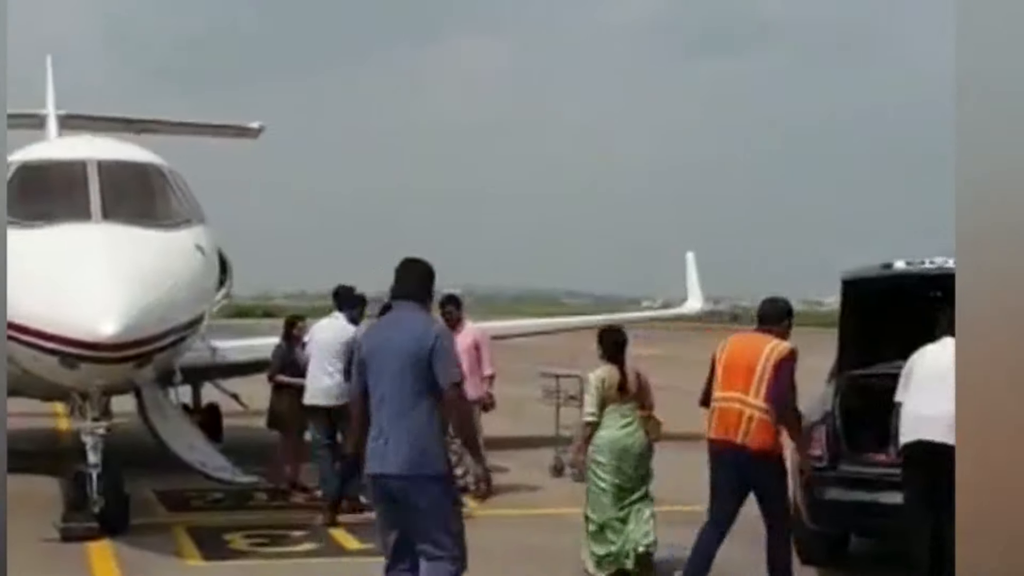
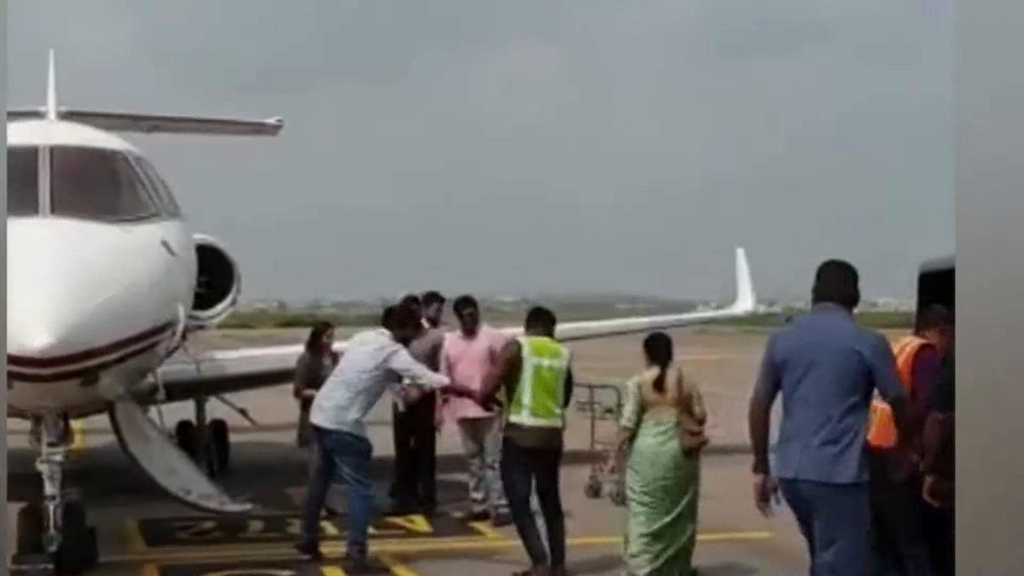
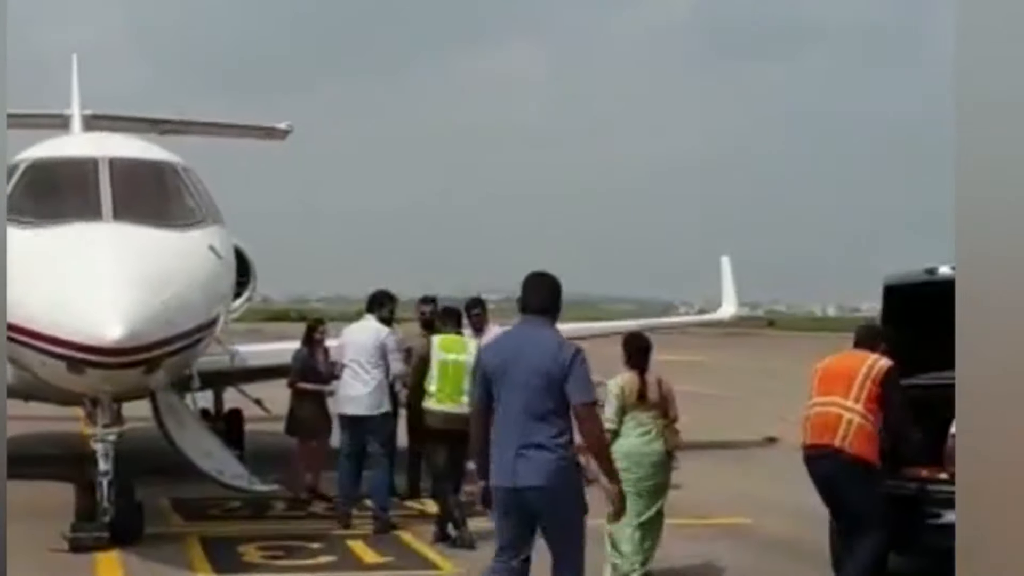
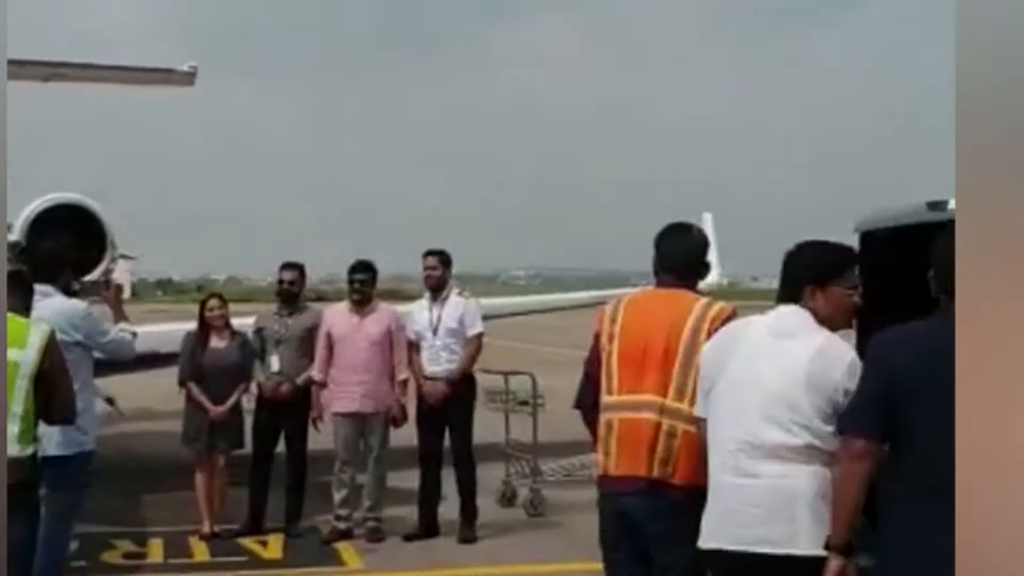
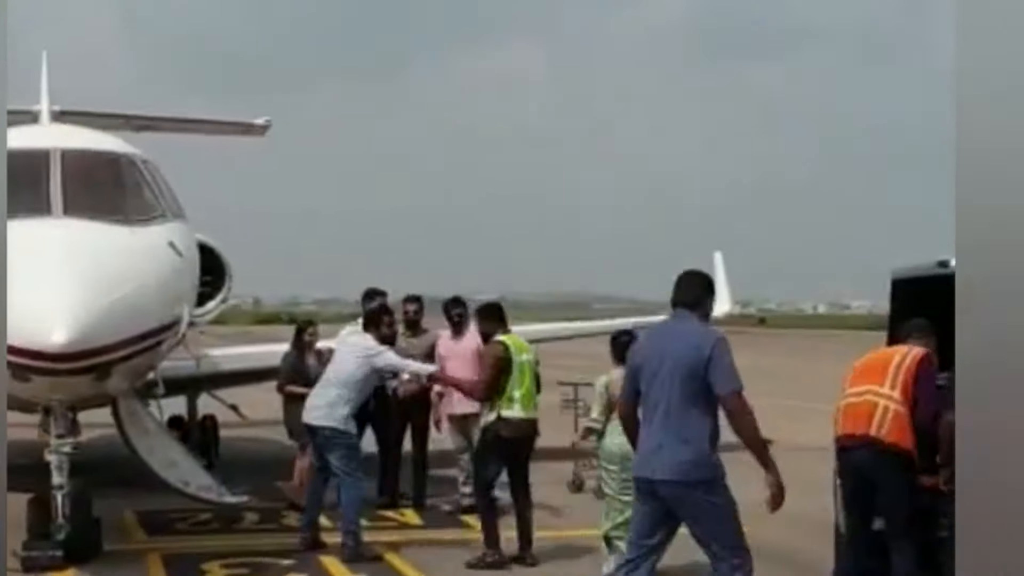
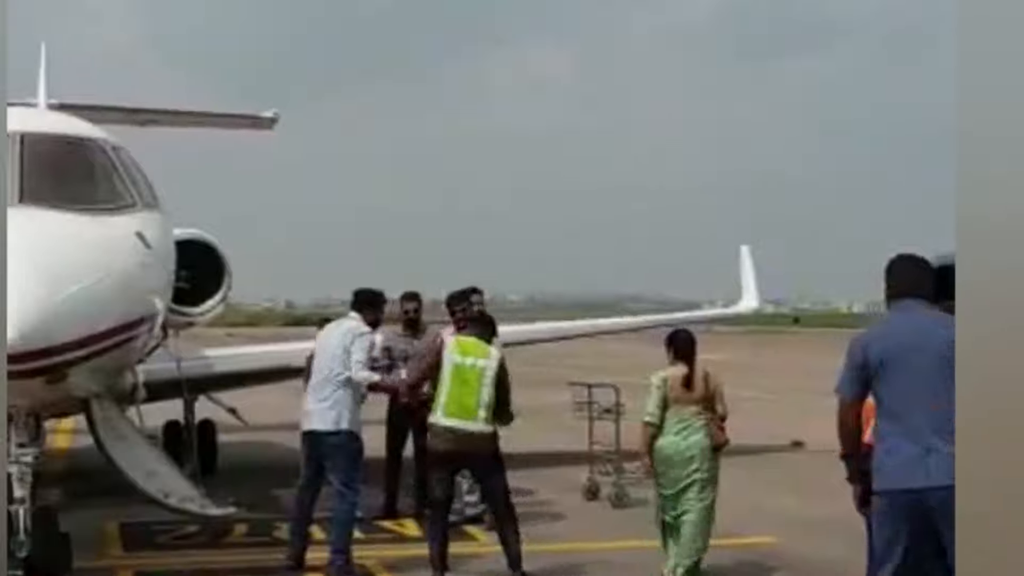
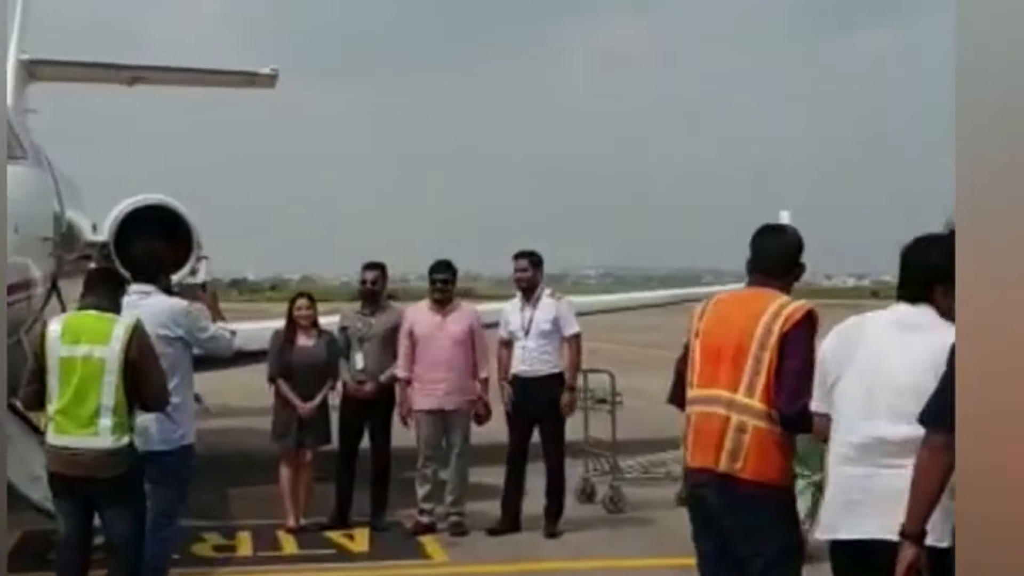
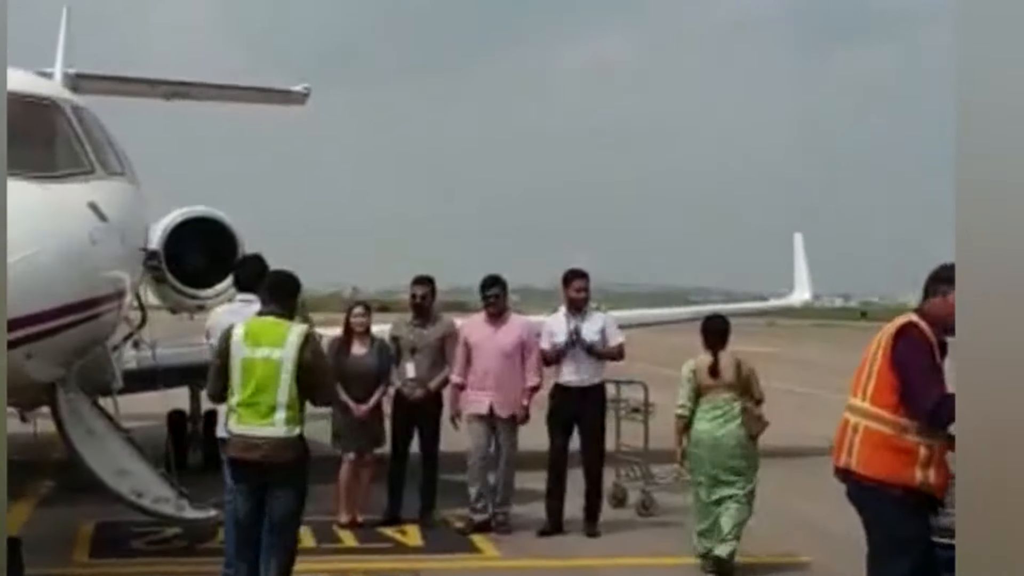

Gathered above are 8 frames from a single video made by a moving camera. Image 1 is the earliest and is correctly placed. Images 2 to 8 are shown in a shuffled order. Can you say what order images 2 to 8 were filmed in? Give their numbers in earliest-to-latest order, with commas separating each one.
3, 5, 2, 6, 8, 7, 4
